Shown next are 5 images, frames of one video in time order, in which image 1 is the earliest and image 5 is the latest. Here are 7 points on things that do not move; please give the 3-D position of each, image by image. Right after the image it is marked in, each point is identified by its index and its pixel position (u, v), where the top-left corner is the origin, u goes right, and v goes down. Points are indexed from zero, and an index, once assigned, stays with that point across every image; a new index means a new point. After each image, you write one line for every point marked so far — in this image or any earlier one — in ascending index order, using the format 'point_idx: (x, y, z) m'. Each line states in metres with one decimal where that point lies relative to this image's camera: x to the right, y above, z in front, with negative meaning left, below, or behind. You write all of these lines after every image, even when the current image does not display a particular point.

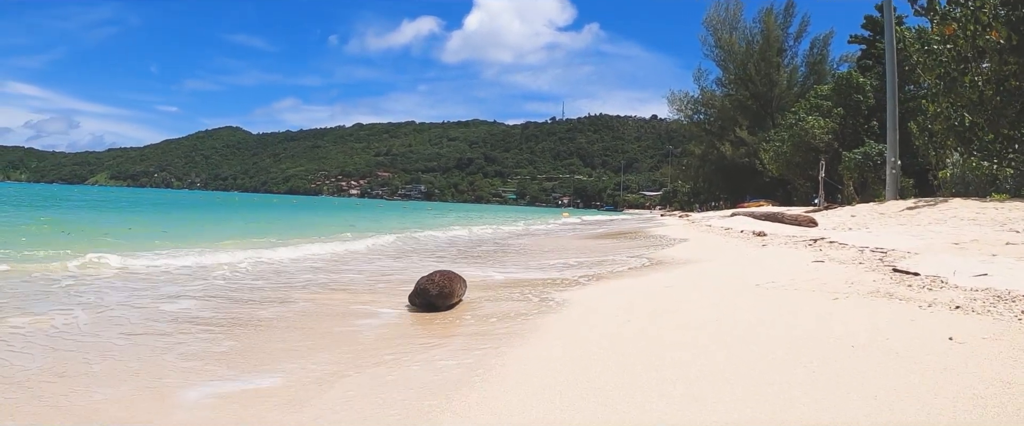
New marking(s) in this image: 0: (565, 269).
0: (+0.6, -1.0, +9.8) m
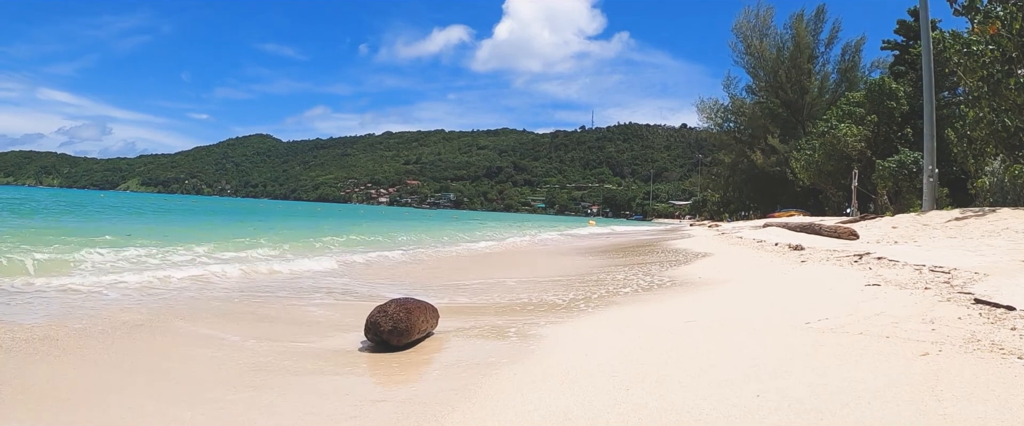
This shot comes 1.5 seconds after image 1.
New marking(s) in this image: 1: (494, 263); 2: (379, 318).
0: (+0.6, -1.1, +8.5) m
1: (-0.5, -1.2, +13.7) m
2: (-1.0, -0.8, +4.5) m
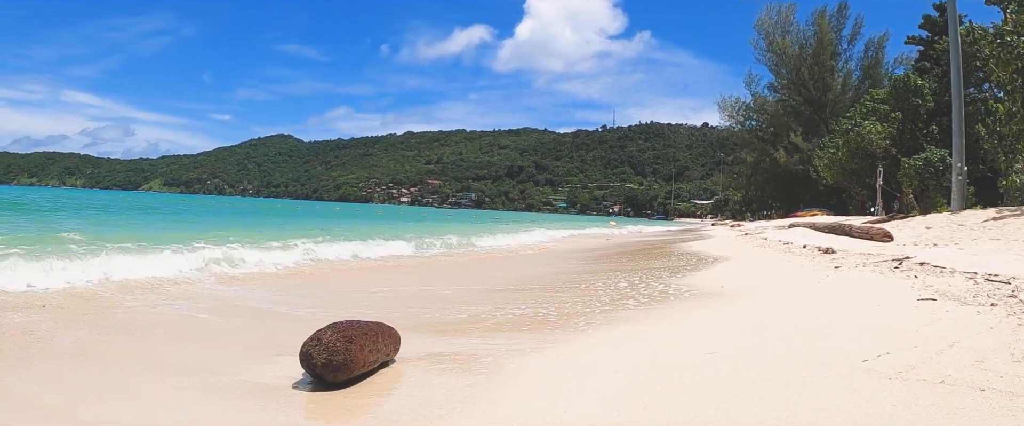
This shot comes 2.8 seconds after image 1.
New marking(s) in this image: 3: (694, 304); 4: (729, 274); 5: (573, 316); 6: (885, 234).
0: (+0.5, -1.1, +7.6) m
1: (-0.4, -1.2, +12.8) m
2: (-1.2, -0.8, +3.6) m
3: (+2.4, -1.2, +7.7) m
4: (+4.2, -1.2, +11.2) m
5: (+0.6, -1.2, +6.5) m
6: (+11.5, -0.6, +18.1) m
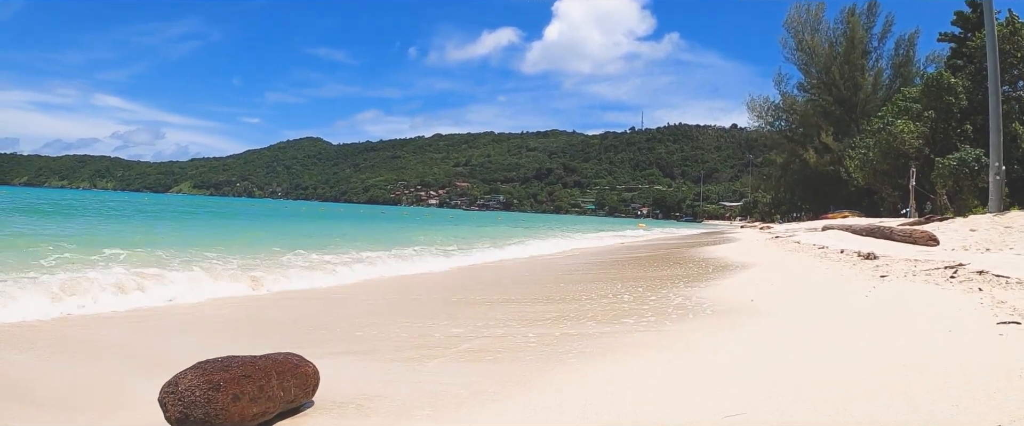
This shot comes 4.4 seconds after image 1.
0: (+0.4, -1.2, +6.5) m
1: (-0.3, -1.2, +11.8) m
2: (-1.5, -0.8, +2.6) m
3: (+2.3, -1.2, +6.6) m
4: (+4.2, -1.2, +10.0) m
5: (+0.5, -1.2, +5.4) m
6: (+11.8, -0.7, +16.5) m
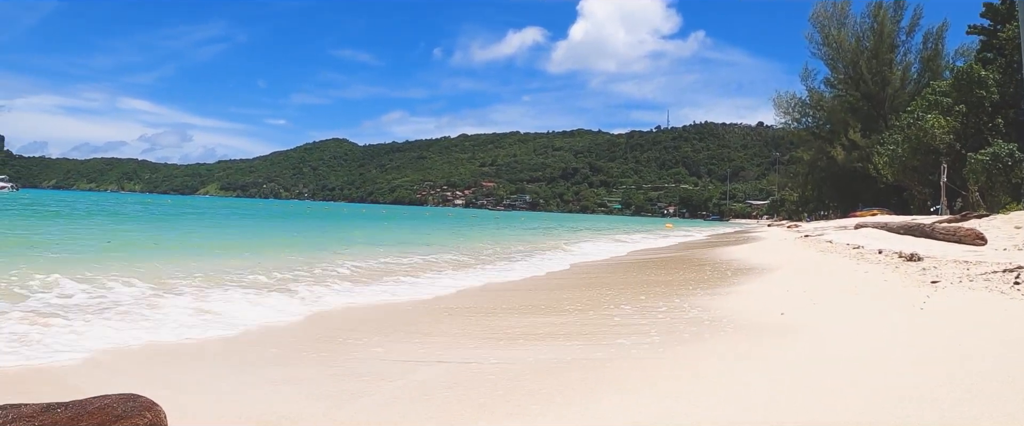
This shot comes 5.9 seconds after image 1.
0: (+0.2, -1.1, +5.5) m
1: (-0.2, -1.2, +10.8) m
2: (-1.9, -0.8, +1.7) m
3: (+2.1, -1.2, +5.5) m
4: (+4.2, -1.2, +8.8) m
5: (+0.2, -1.2, +4.4) m
6: (+12.0, -0.6, +15.0) m
